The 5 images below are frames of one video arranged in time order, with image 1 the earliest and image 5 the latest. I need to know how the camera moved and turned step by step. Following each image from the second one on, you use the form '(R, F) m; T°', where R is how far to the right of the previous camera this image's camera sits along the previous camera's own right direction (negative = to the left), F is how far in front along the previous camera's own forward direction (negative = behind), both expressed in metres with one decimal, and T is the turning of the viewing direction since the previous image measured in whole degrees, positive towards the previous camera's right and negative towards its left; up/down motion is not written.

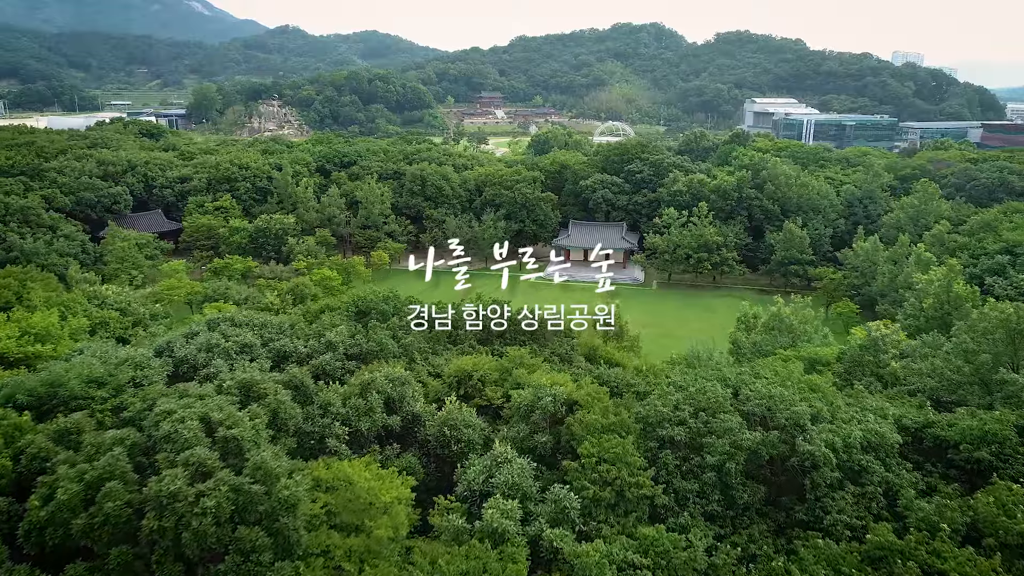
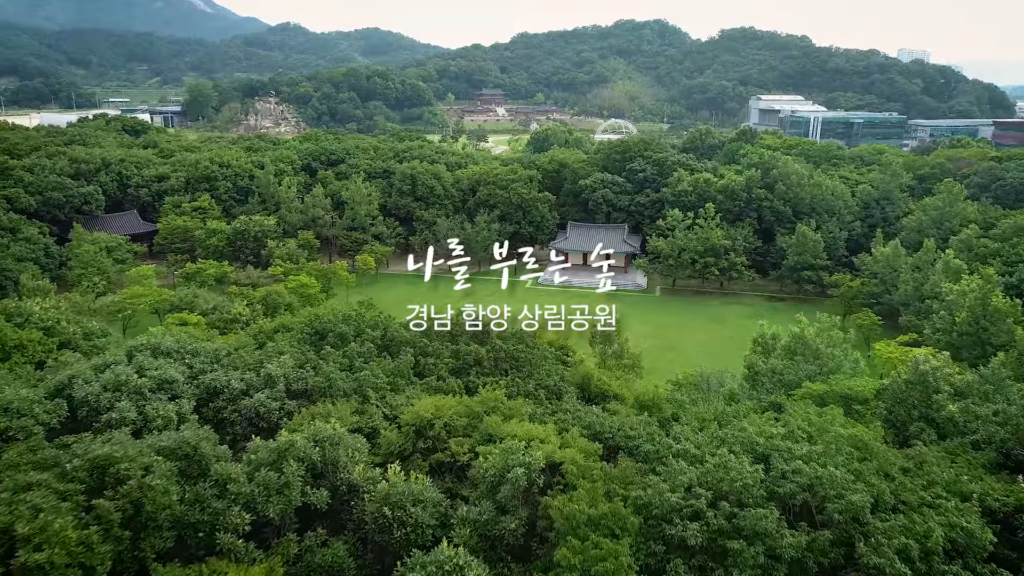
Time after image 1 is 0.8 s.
(+0.2, +1.3) m; 0°
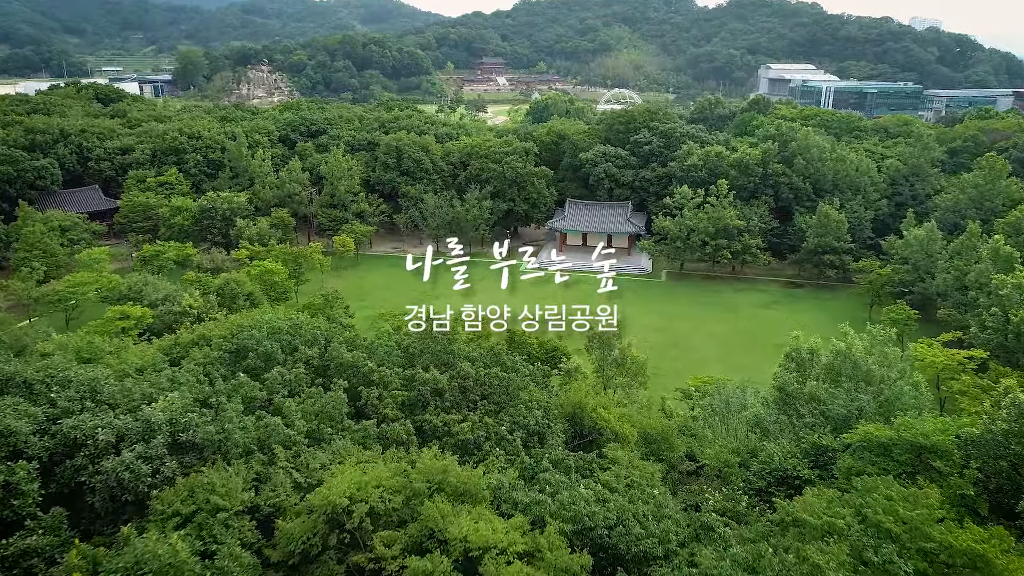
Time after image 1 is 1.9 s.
(+0.3, +1.7) m; 0°
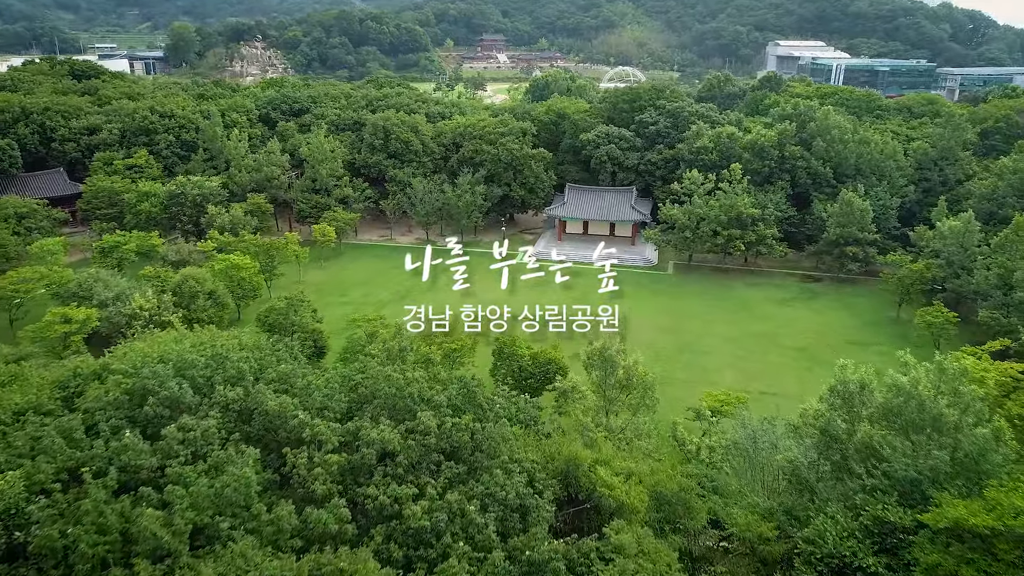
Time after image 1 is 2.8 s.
(+0.2, +1.4) m; 0°
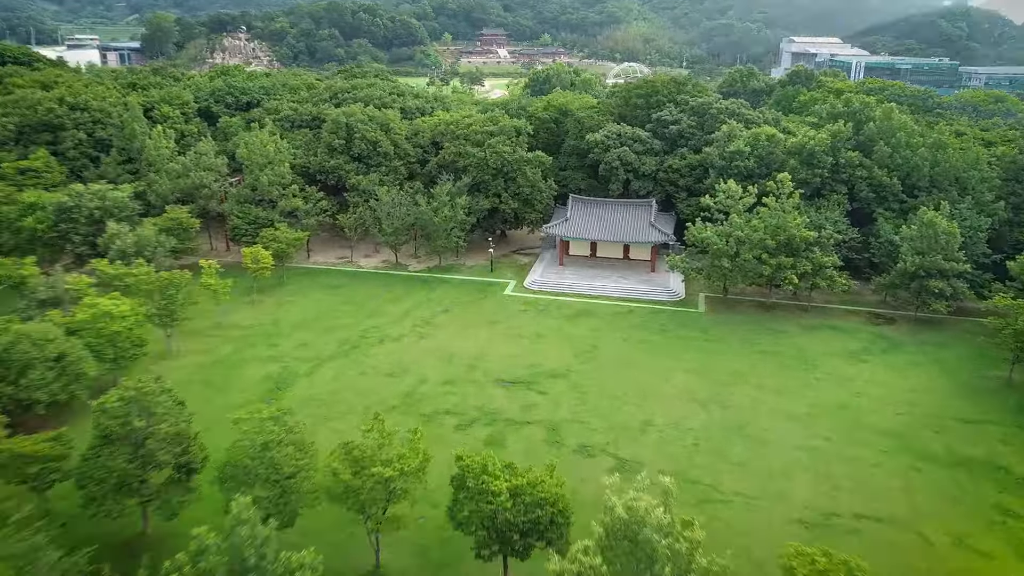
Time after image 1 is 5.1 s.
(+0.2, +3.6) m; 0°
